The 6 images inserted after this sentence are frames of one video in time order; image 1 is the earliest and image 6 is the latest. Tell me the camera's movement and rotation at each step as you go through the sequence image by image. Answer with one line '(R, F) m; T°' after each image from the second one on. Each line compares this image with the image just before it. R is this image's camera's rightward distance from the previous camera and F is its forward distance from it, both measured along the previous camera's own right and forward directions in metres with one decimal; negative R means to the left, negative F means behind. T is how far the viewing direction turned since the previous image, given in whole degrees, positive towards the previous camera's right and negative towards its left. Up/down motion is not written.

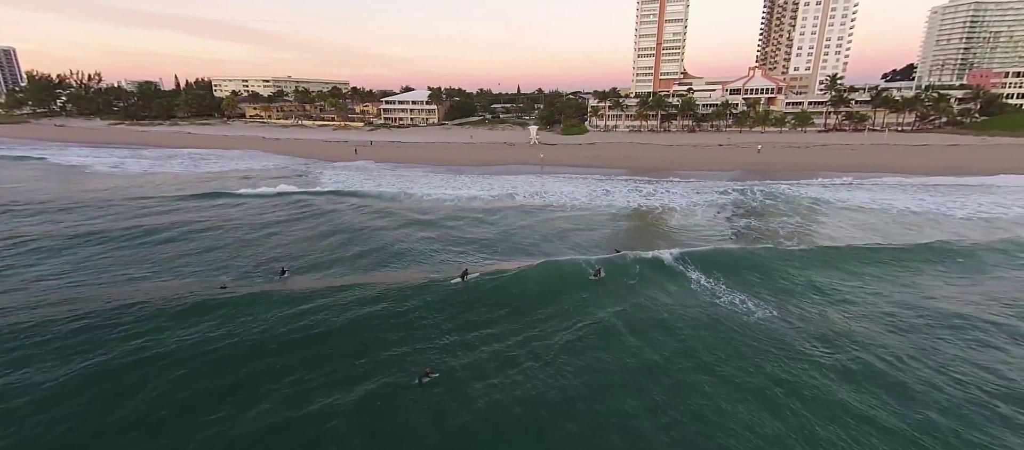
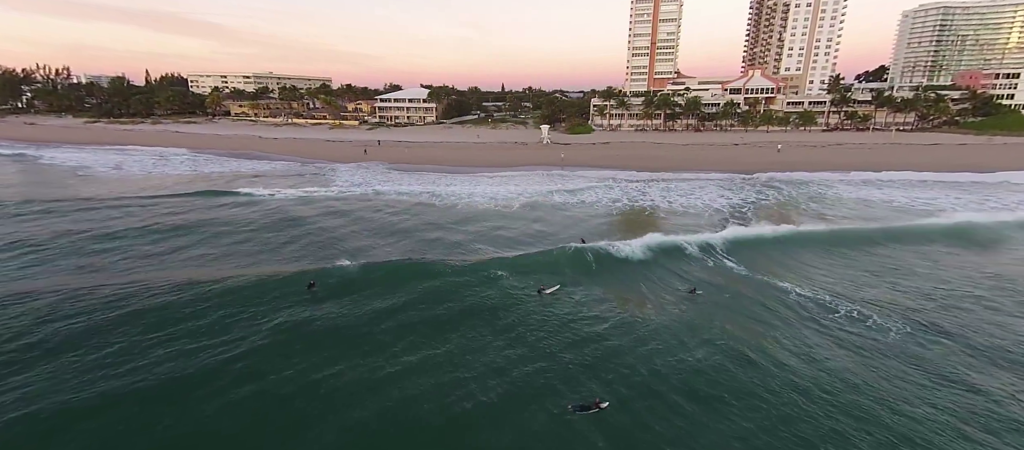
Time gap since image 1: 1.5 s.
(-3.1, +1.0) m; +3°
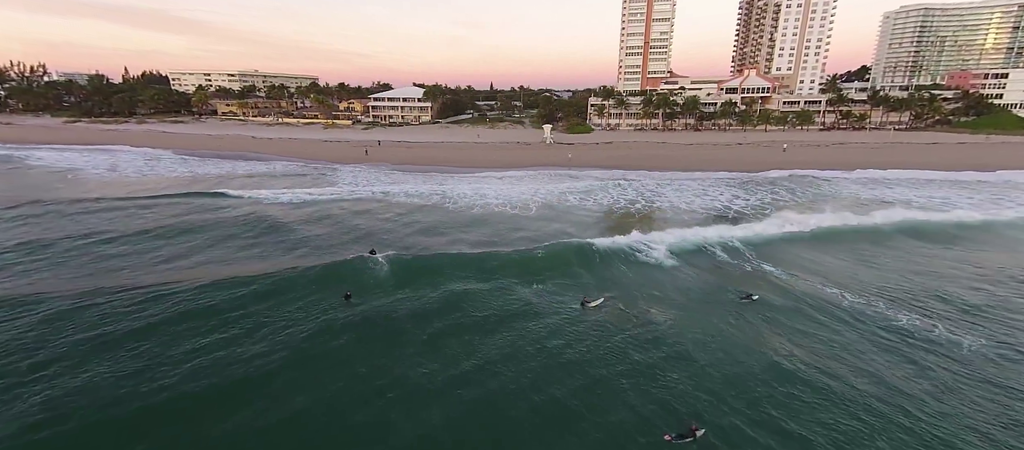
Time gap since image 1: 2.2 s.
(-1.5, +0.6) m; +2°
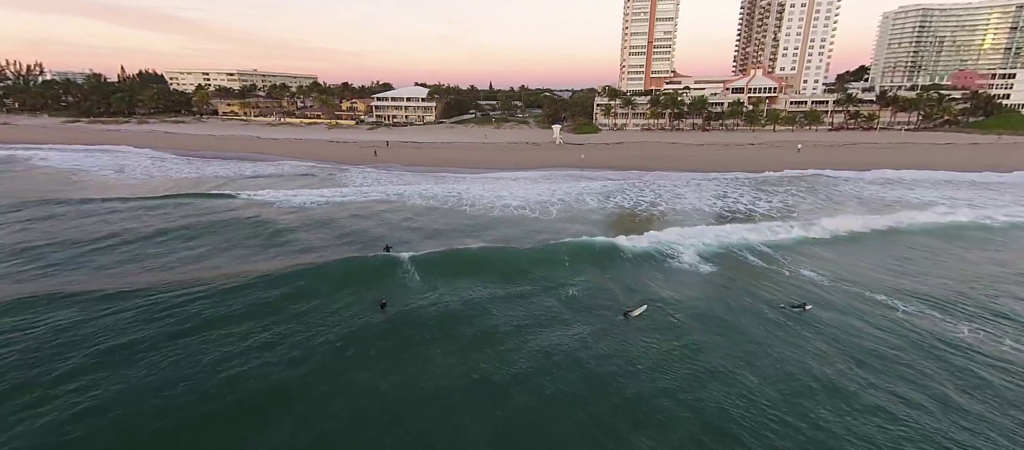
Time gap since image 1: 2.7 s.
(-1.1, +0.5) m; +1°
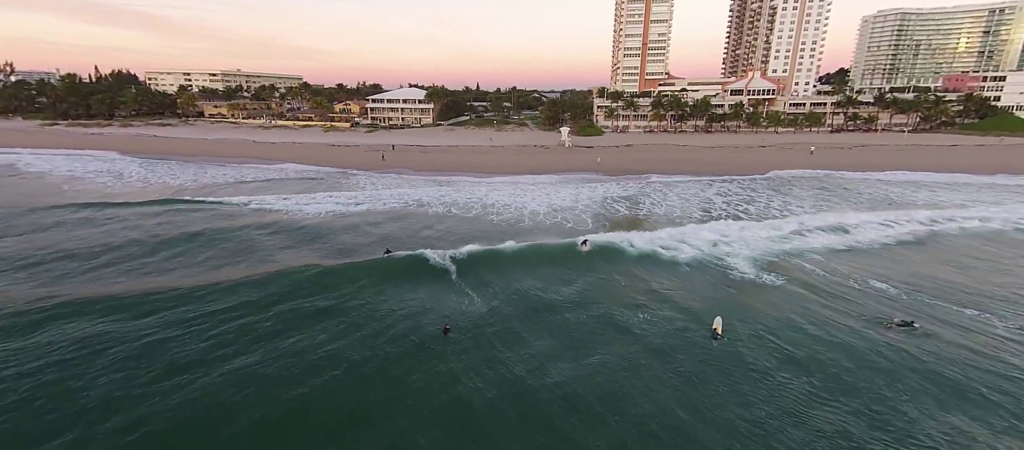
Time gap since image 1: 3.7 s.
(-2.2, +0.9) m; +2°
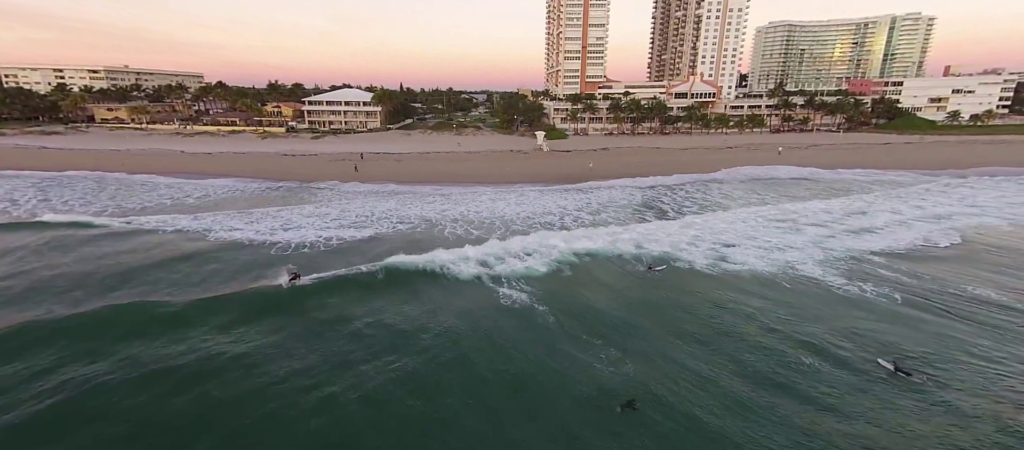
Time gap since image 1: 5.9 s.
(-4.8, +2.5) m; +11°
